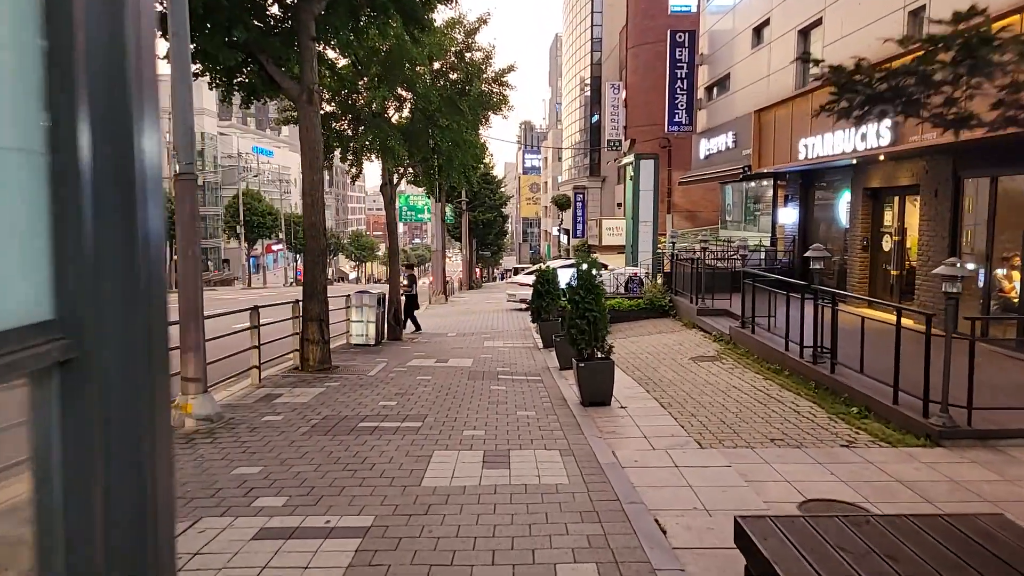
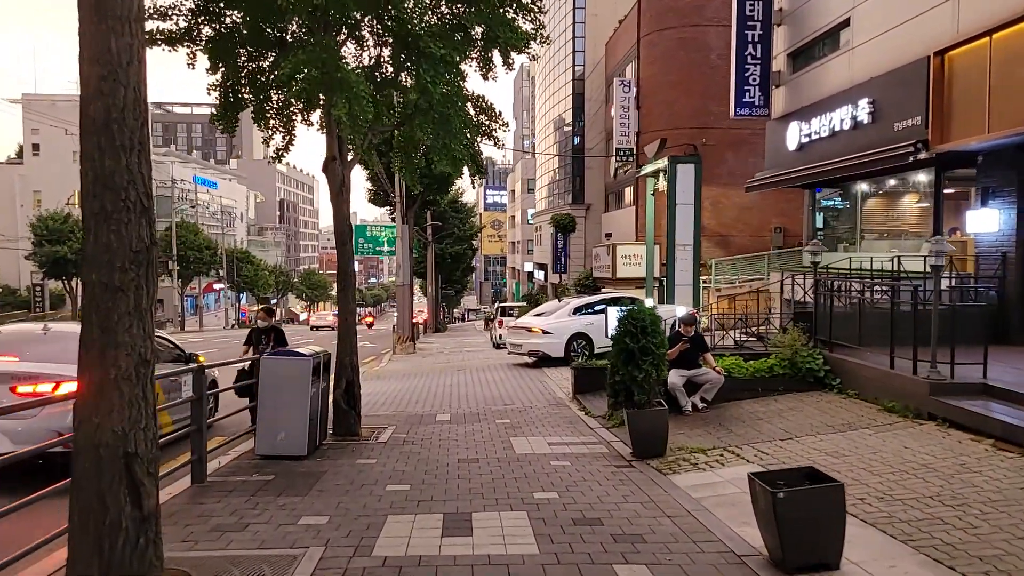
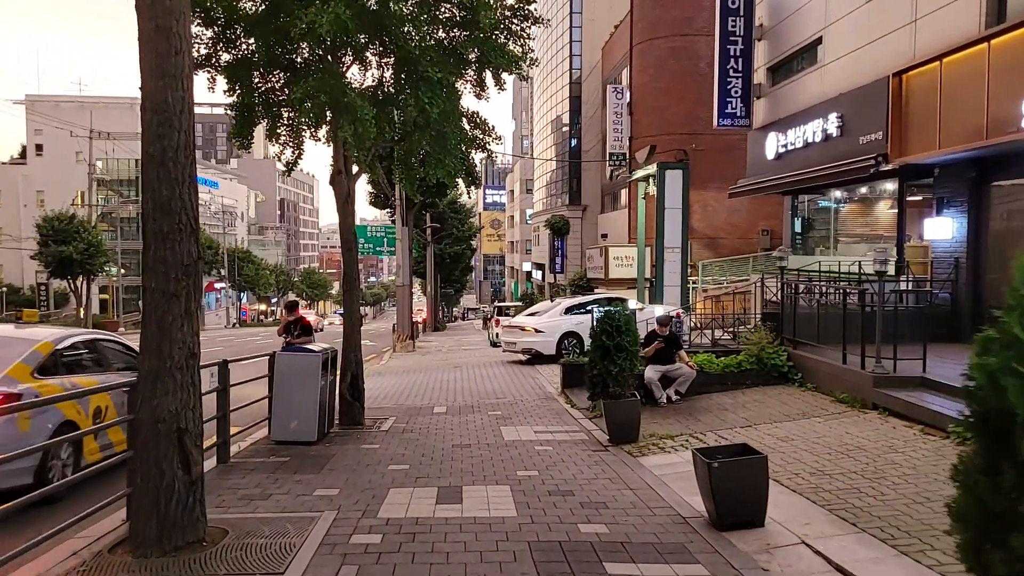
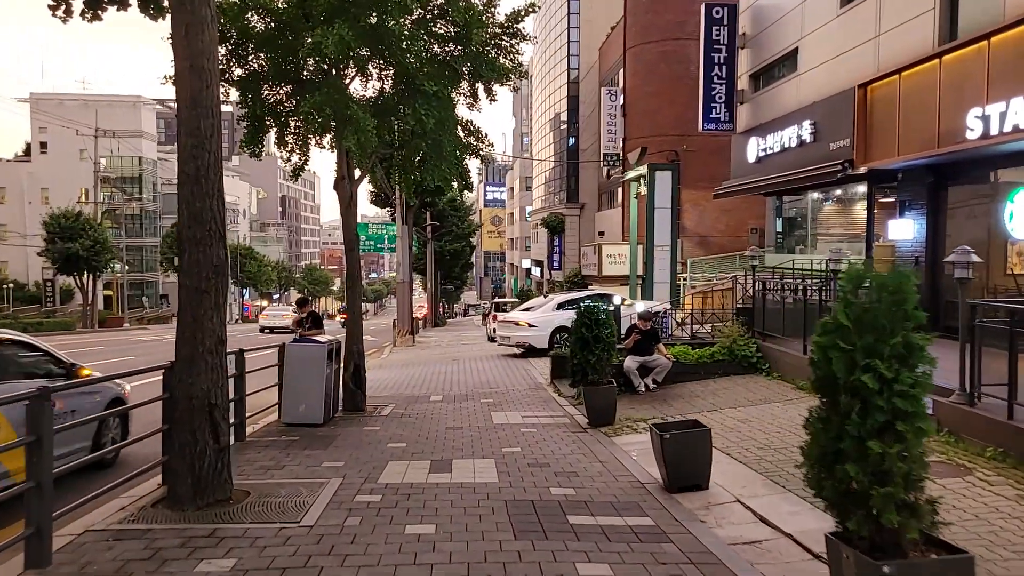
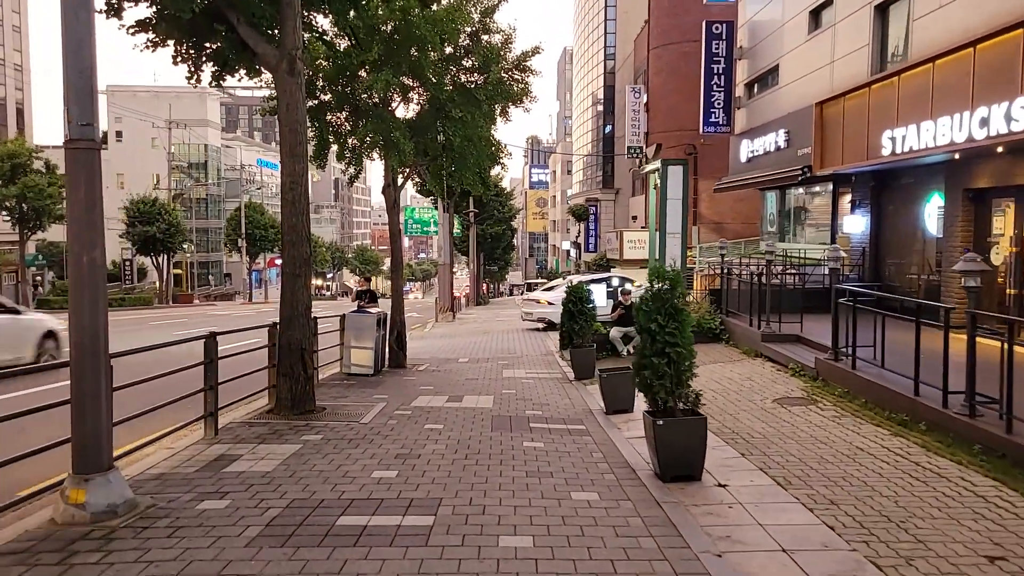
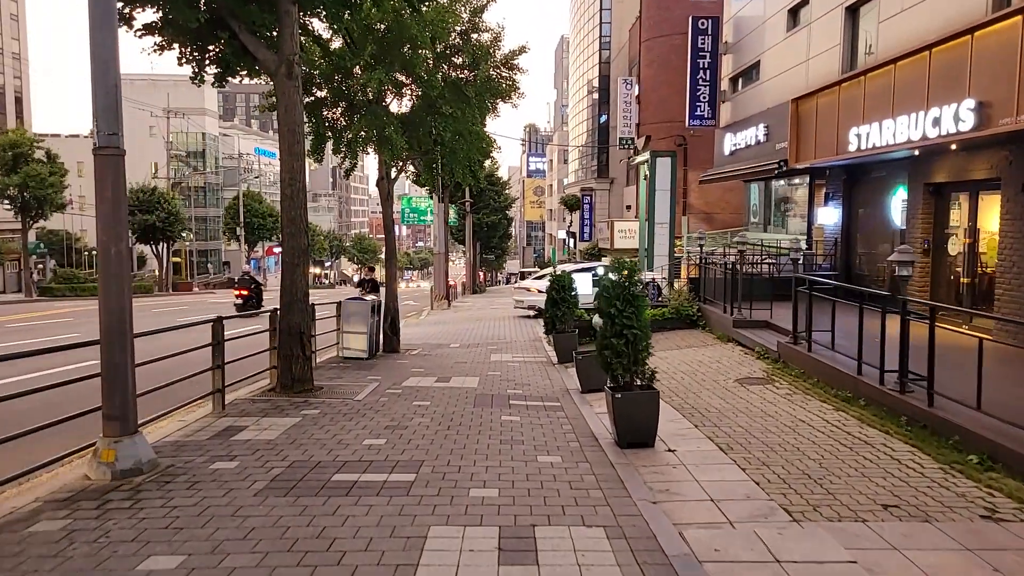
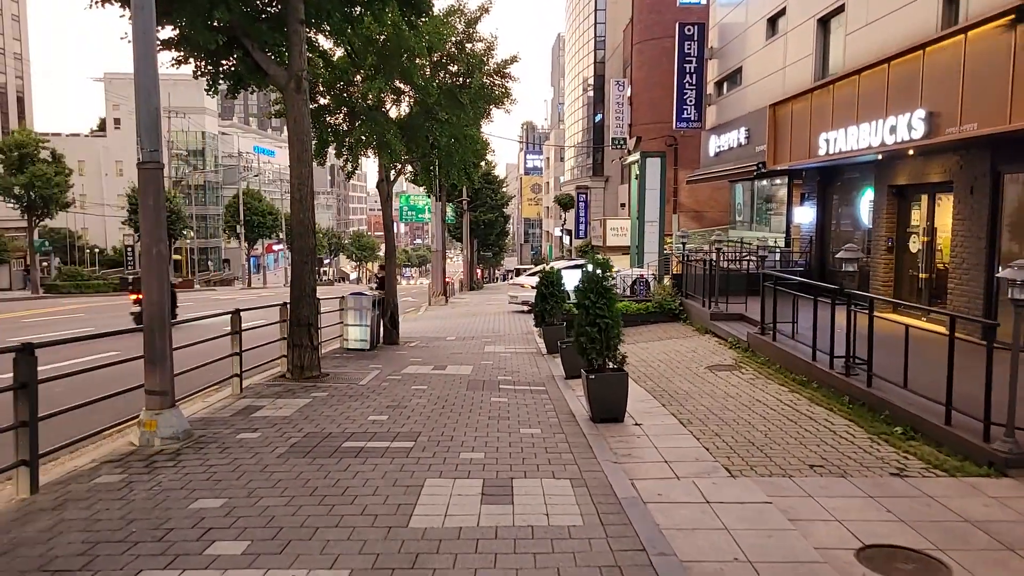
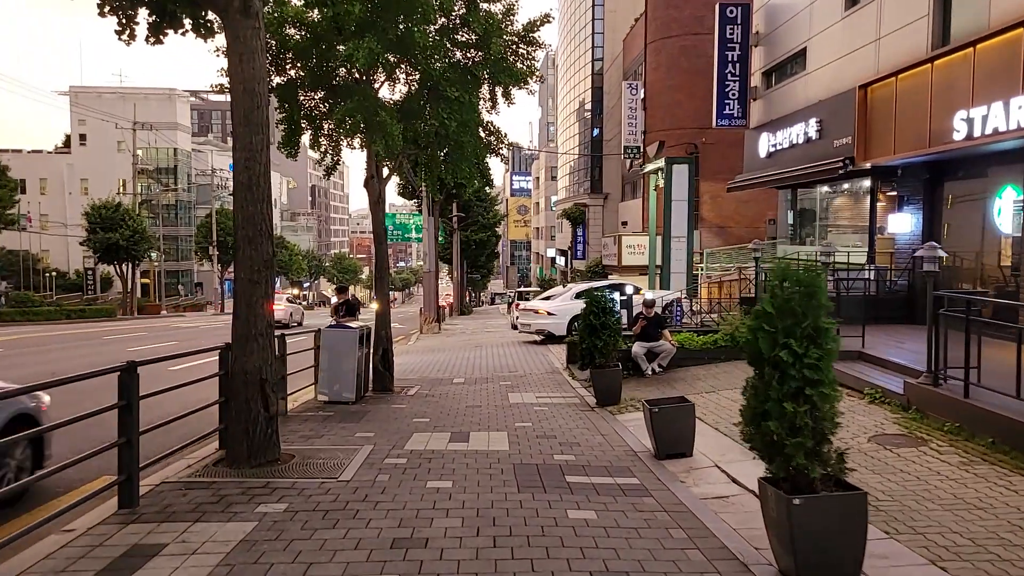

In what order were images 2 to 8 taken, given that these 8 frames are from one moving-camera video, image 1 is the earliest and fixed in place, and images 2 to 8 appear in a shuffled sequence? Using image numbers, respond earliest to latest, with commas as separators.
7, 6, 5, 8, 4, 3, 2
